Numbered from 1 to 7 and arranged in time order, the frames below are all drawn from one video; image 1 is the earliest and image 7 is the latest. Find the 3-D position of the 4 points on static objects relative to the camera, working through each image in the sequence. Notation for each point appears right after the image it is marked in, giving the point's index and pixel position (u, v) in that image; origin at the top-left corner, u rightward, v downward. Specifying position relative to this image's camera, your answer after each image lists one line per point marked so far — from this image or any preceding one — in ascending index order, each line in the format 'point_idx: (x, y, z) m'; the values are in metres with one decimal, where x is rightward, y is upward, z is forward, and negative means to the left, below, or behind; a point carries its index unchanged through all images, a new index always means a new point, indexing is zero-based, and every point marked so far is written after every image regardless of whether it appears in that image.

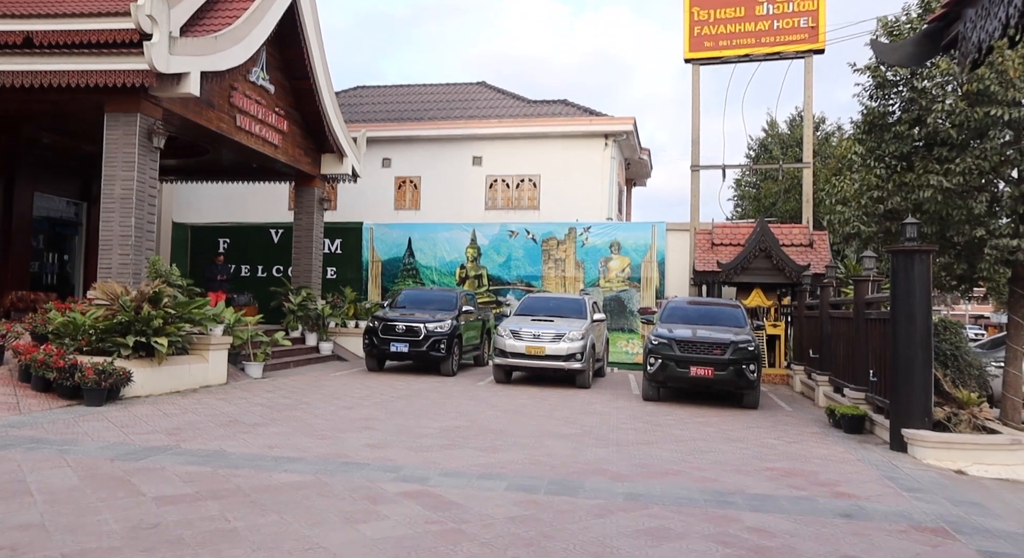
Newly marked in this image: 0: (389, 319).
0: (-2.5, -0.8, +14.4) m
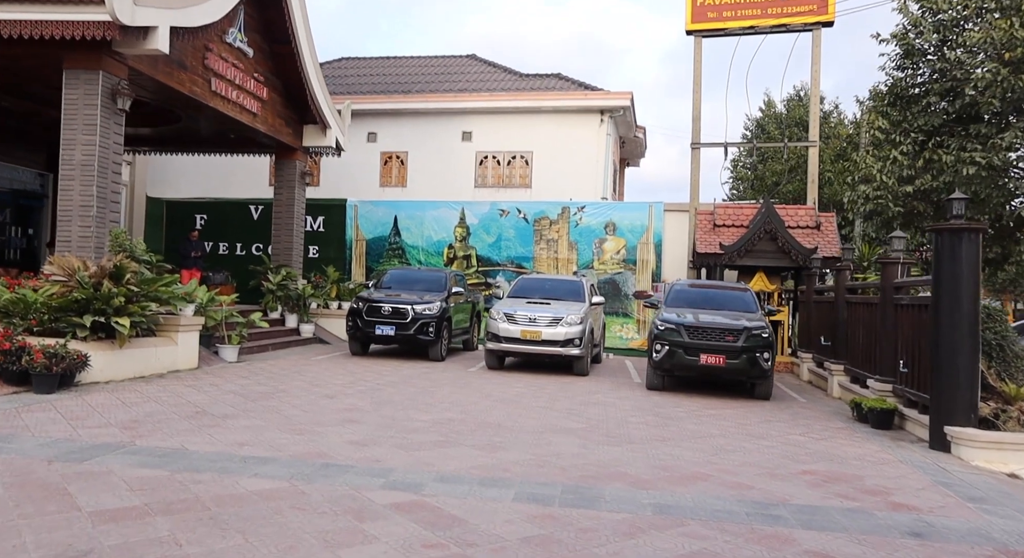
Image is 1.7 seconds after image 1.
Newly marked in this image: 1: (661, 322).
0: (-2.7, -0.4, +13.5) m
1: (+2.3, -0.7, +10.6) m
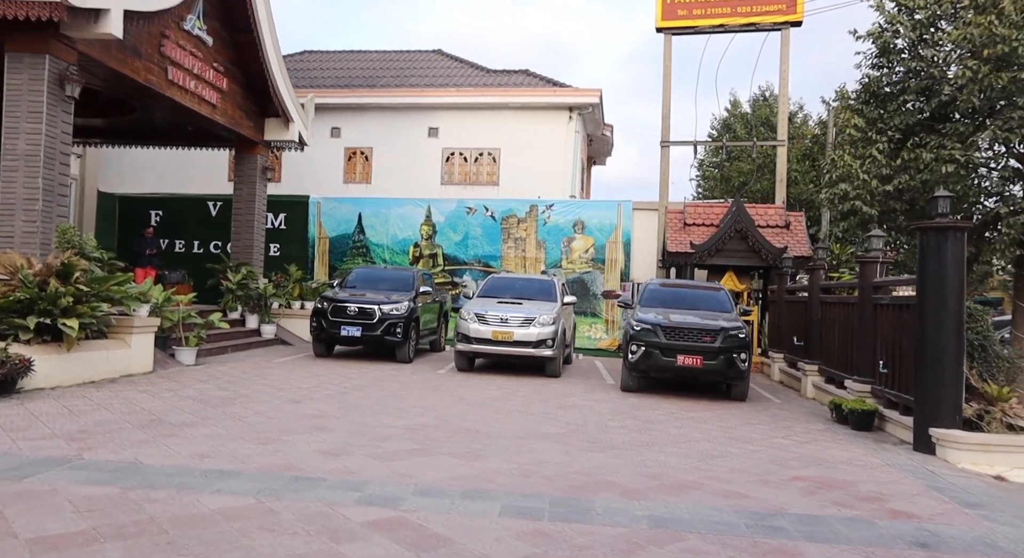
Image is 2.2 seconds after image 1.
0: (-3.2, -0.4, +13.1) m
1: (+1.9, -0.7, +10.4) m
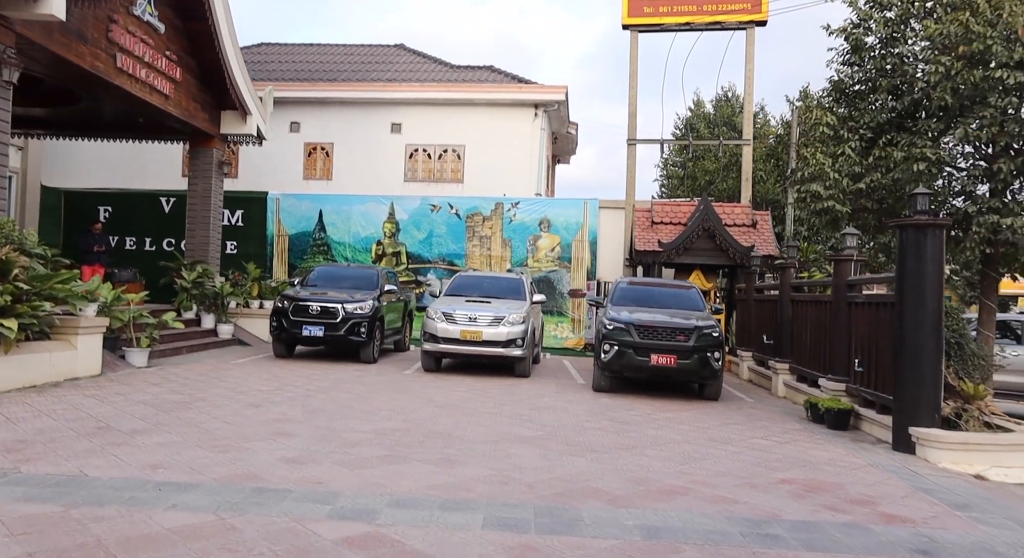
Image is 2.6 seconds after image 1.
0: (-3.8, -0.4, +12.6) m
1: (+1.4, -0.6, +10.2) m
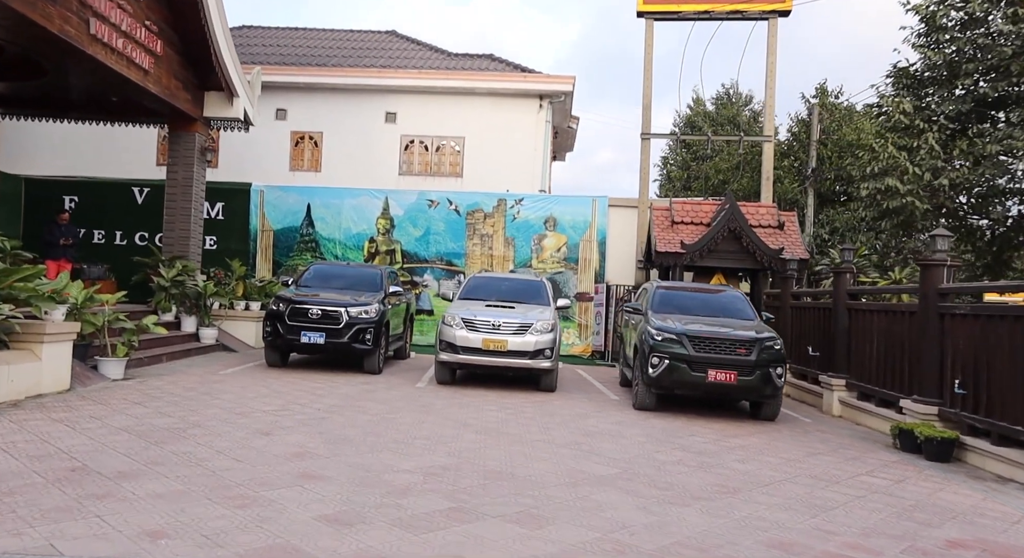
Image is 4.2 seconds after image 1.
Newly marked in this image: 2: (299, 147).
0: (-3.4, -0.4, +11.2) m
1: (+1.9, -0.7, +9.1) m
2: (-6.0, +3.8, +19.9) m
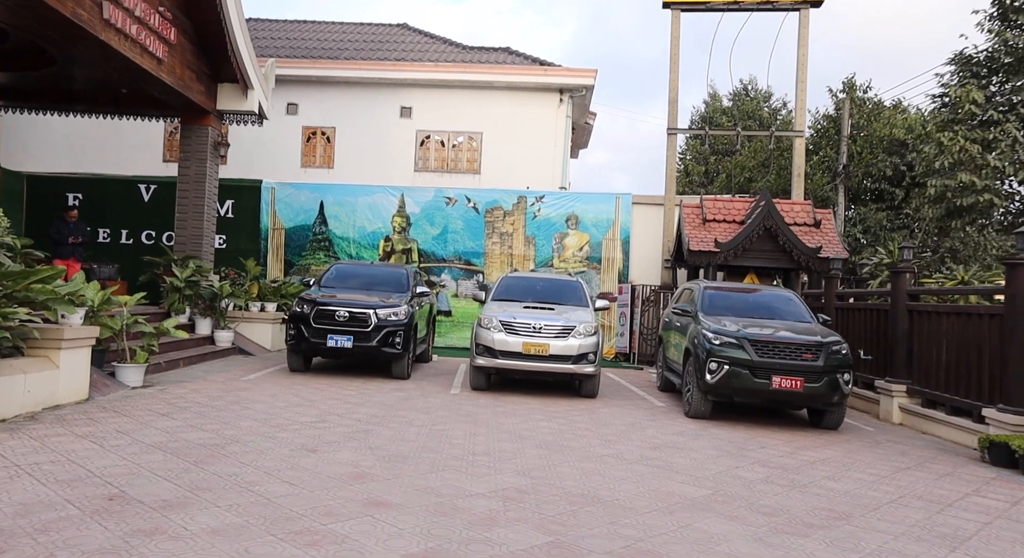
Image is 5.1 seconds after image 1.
0: (-2.8, -0.4, +10.6) m
1: (+2.5, -0.7, +8.5) m
2: (-5.5, +3.8, +19.2) m
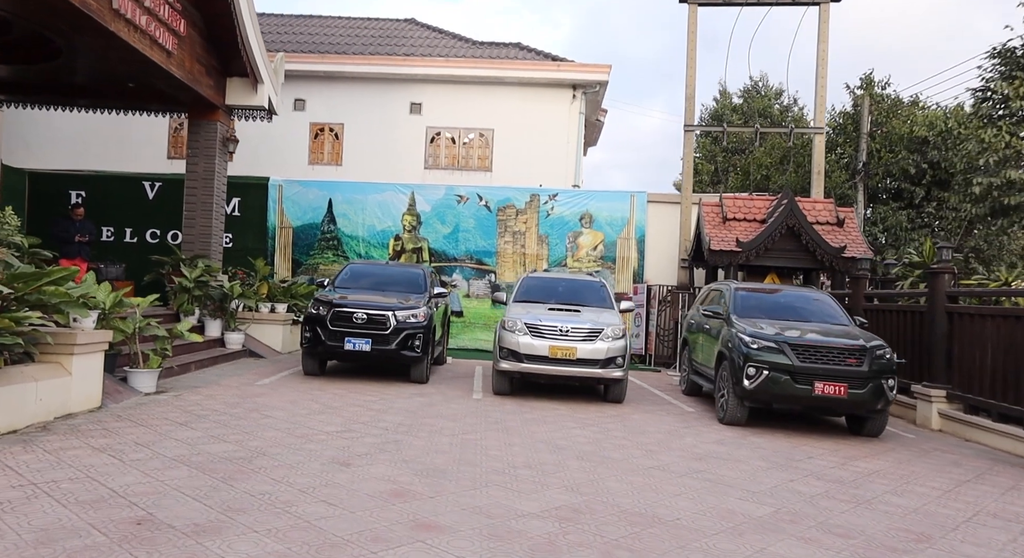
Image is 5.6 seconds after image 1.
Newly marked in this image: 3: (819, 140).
0: (-2.5, -0.4, +10.3) m
1: (+2.8, -0.7, +8.2) m
2: (-5.2, +3.8, +18.9) m
3: (+7.0, +3.2, +16.0) m
